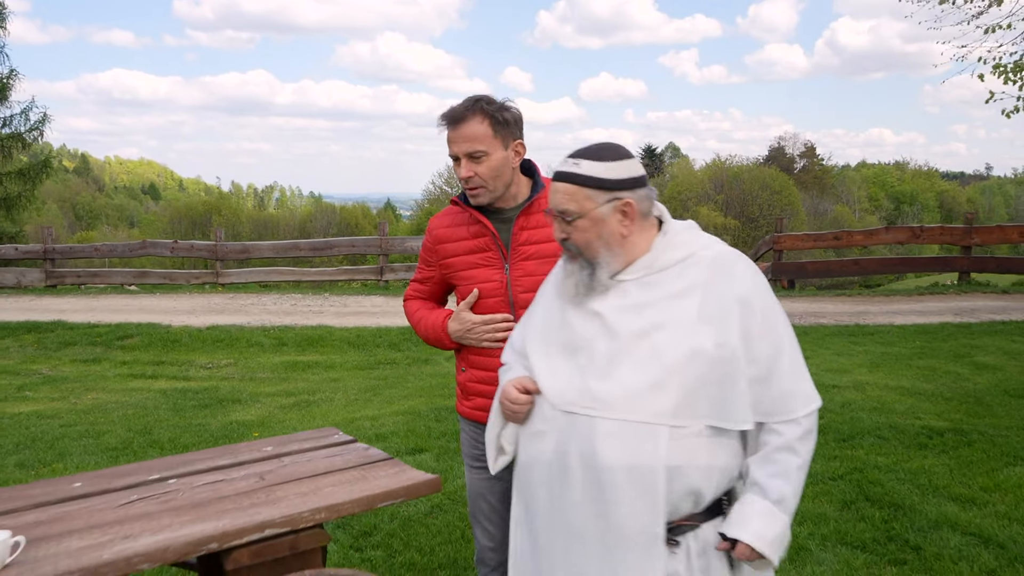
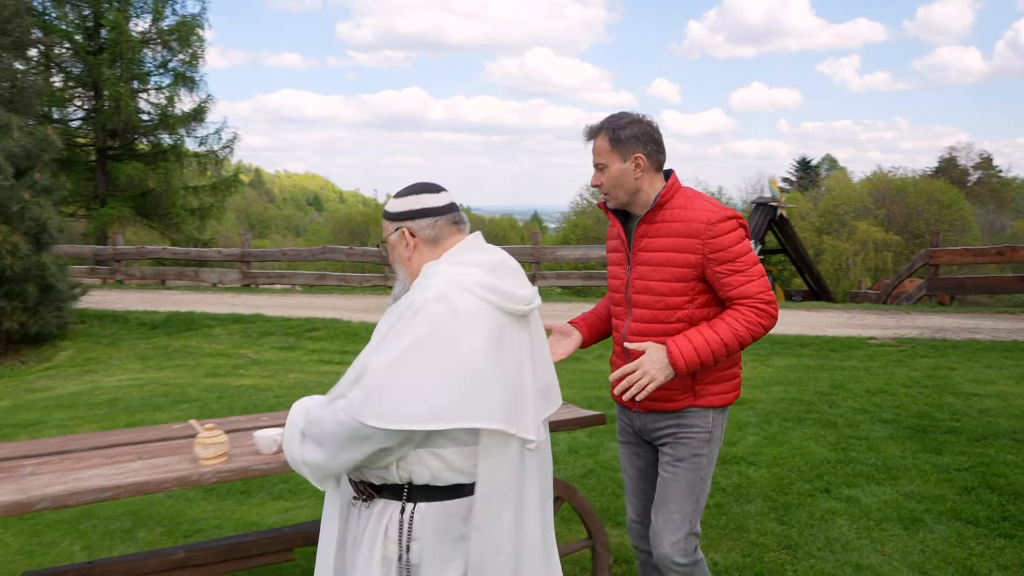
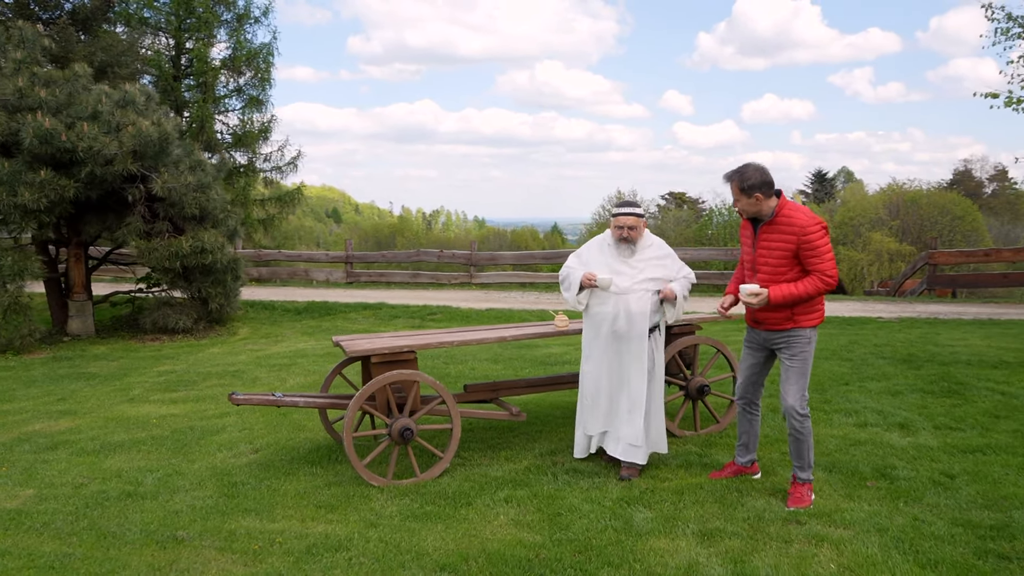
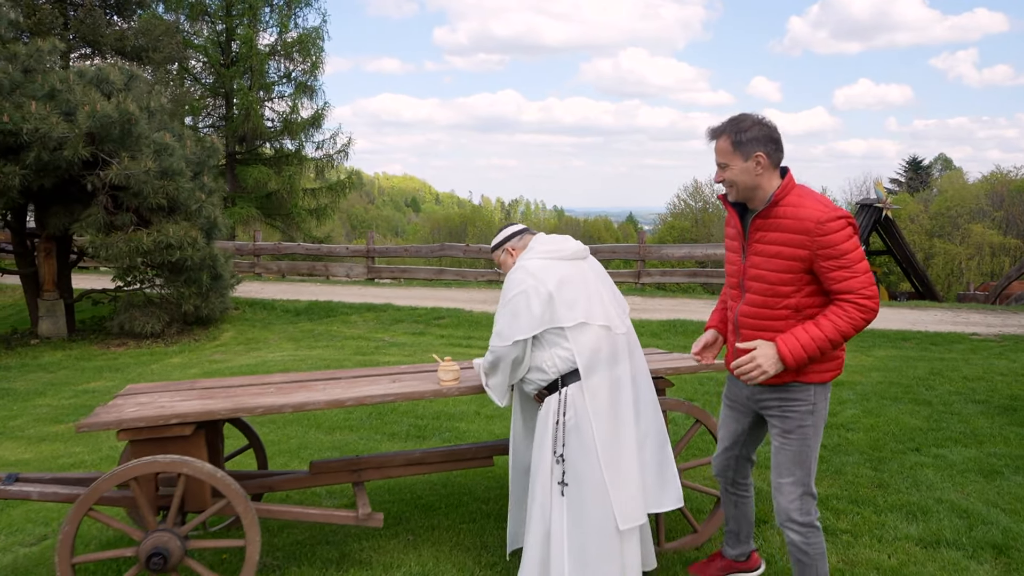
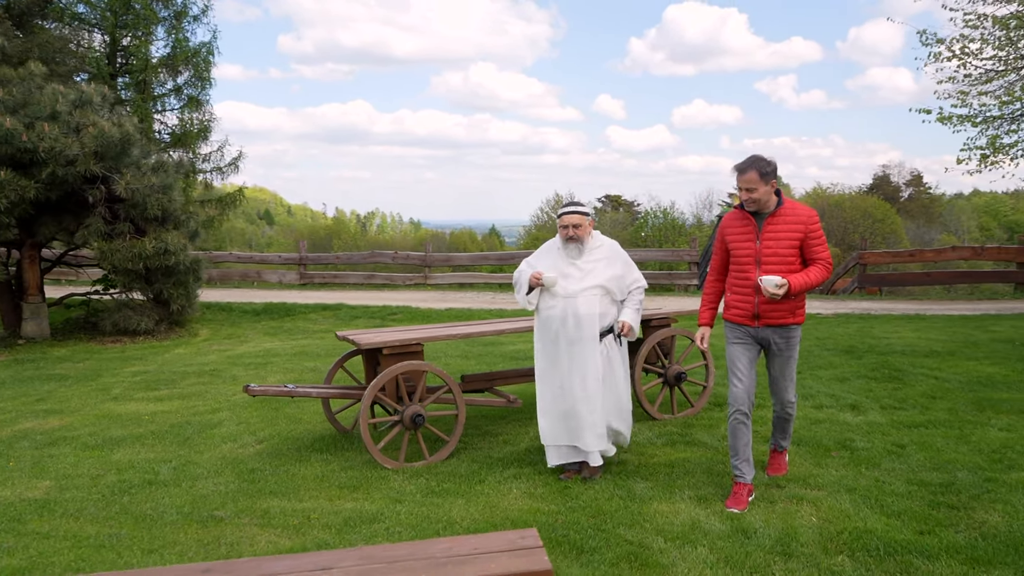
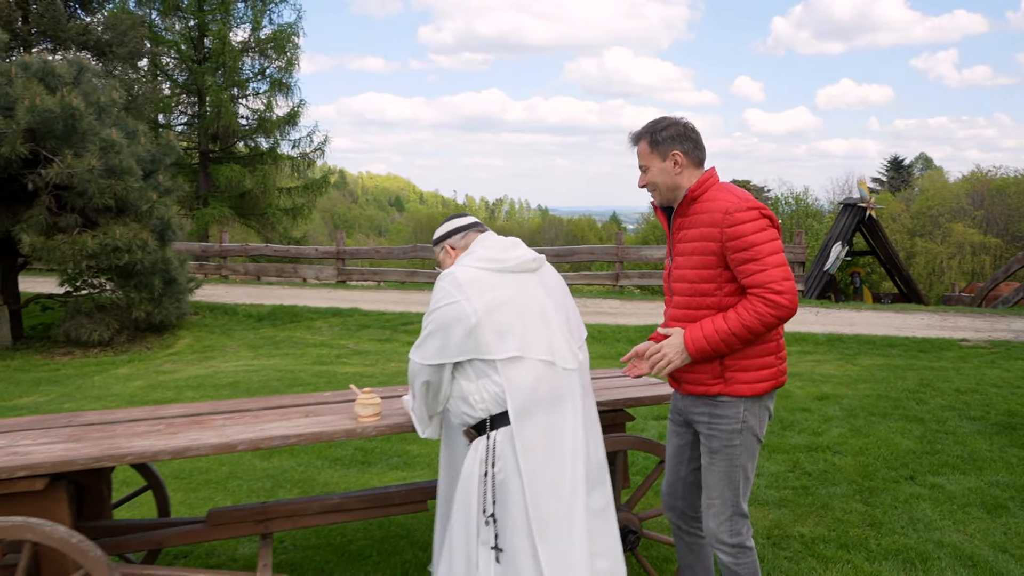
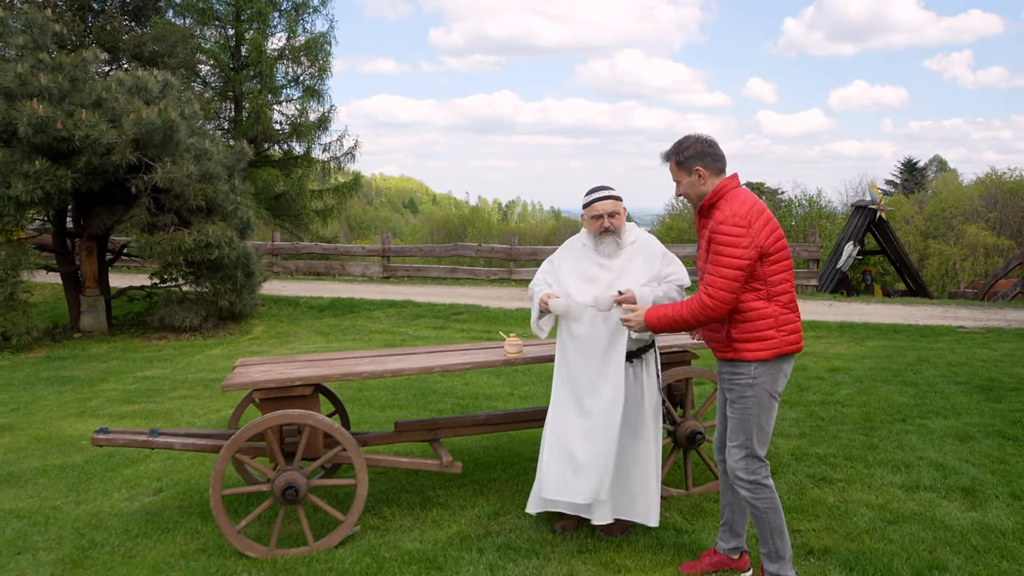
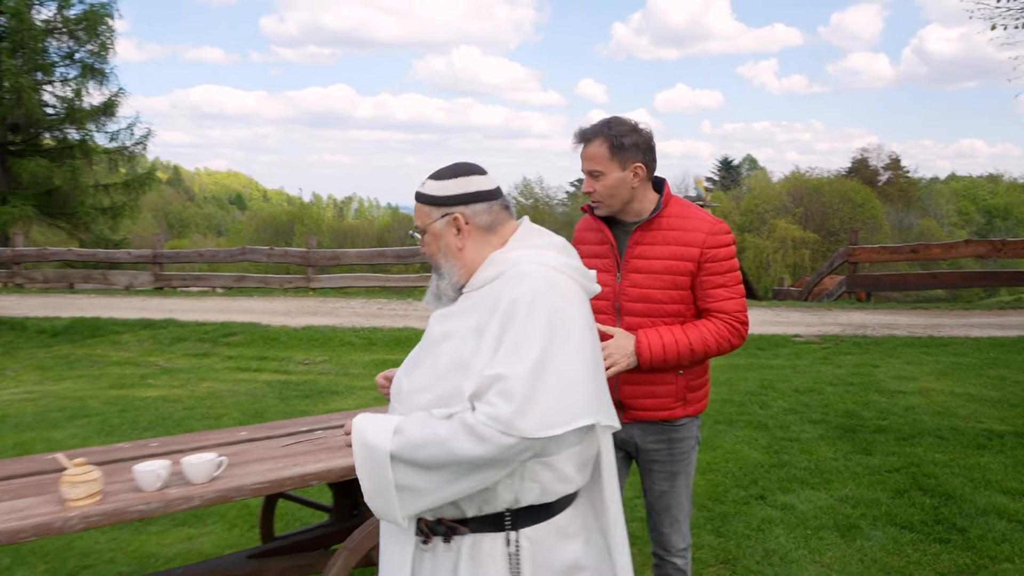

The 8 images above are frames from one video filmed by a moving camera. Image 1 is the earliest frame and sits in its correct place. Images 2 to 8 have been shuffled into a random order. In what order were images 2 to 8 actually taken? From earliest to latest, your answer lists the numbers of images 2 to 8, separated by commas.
8, 2, 6, 4, 7, 3, 5
